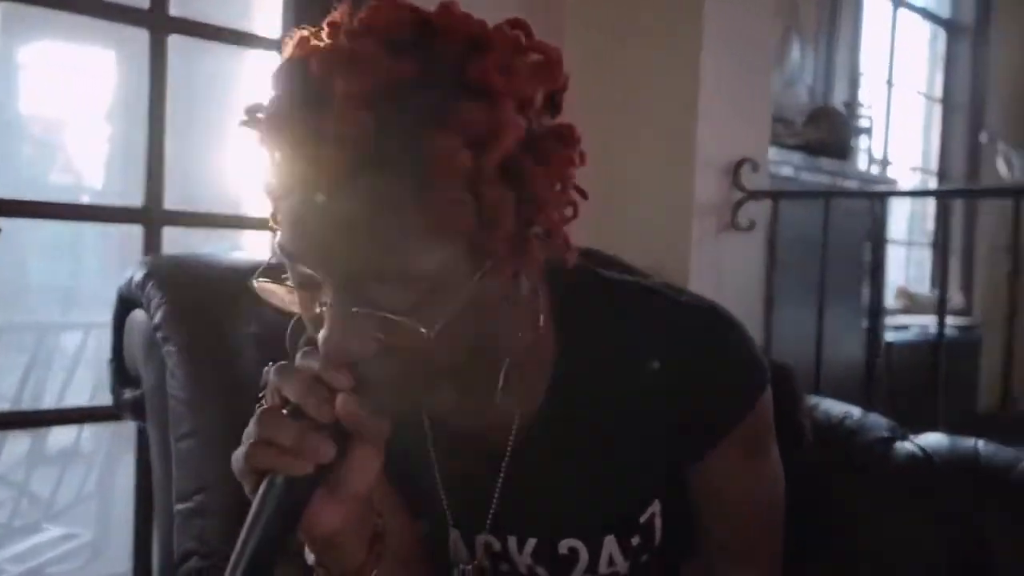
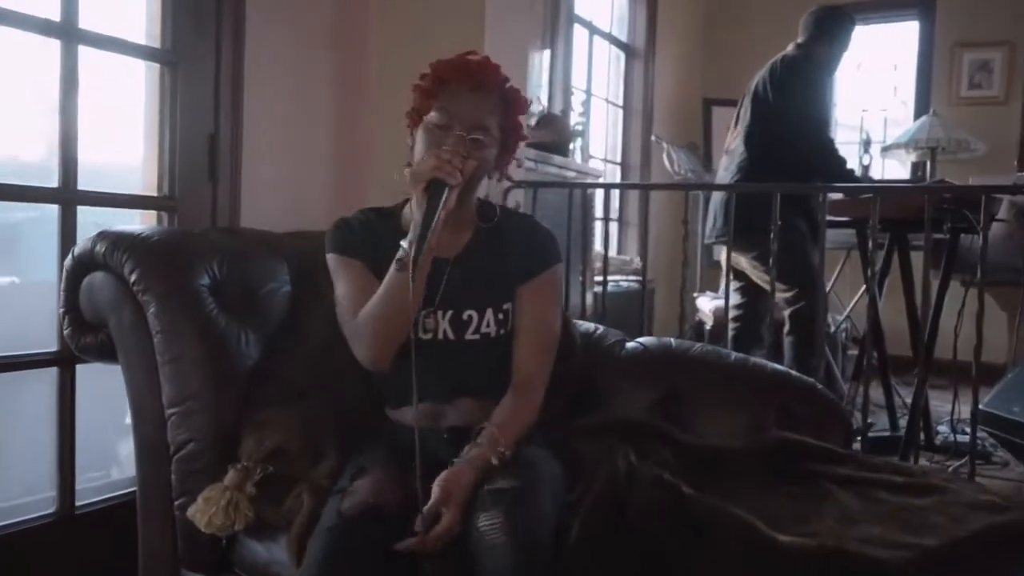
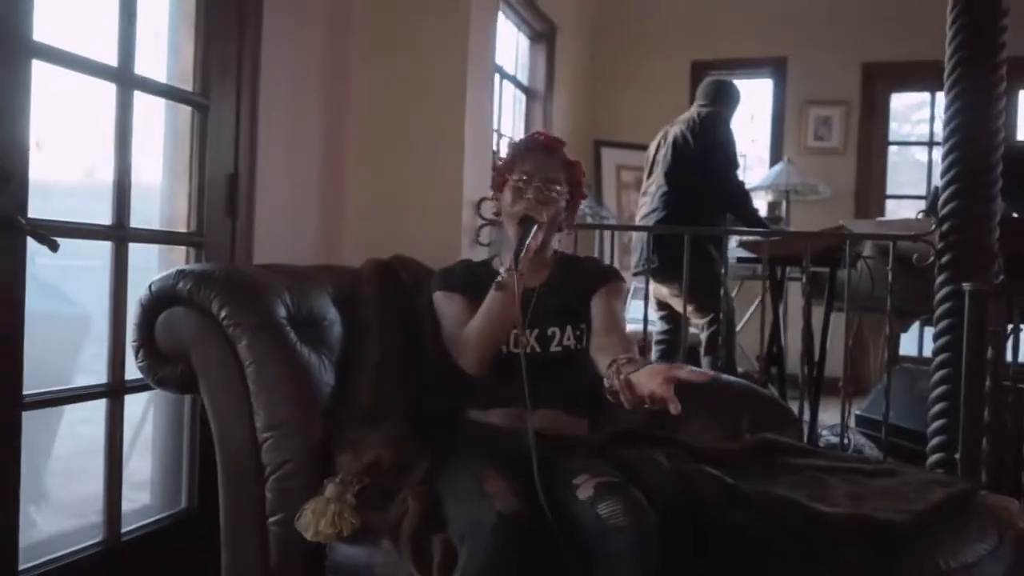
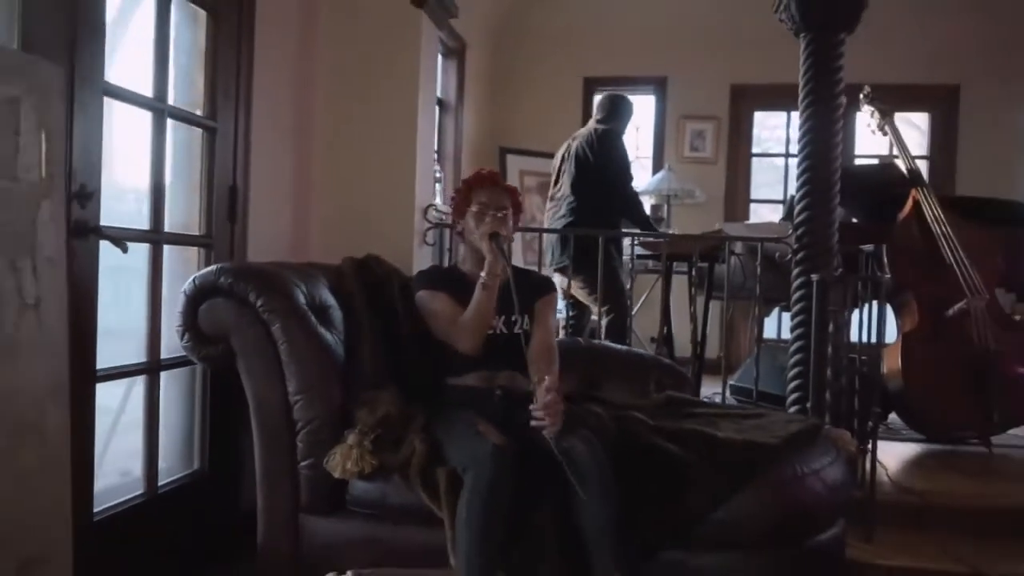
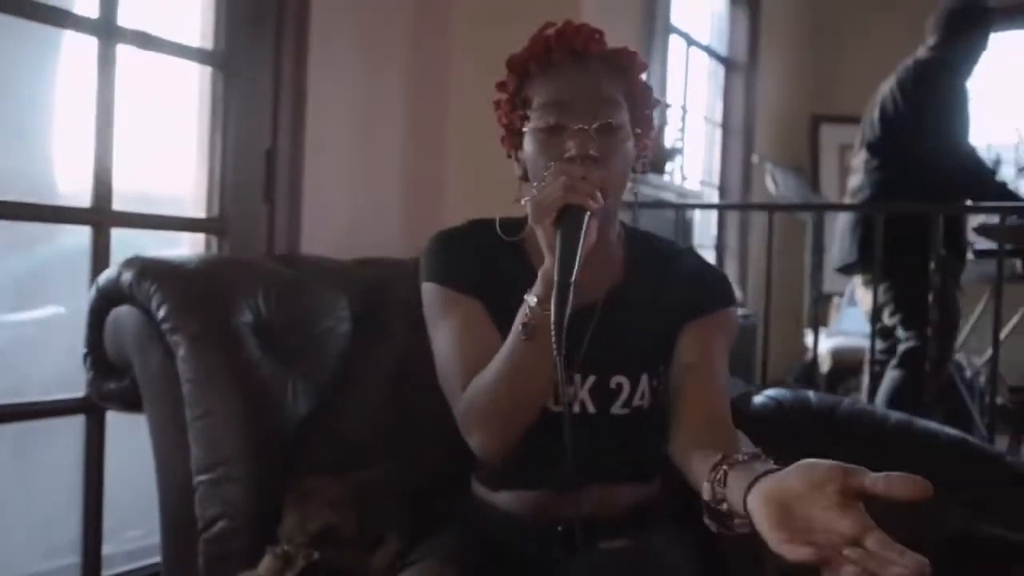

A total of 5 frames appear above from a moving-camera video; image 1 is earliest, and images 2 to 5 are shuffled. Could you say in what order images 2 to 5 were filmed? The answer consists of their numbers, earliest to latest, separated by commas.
5, 3, 4, 2
